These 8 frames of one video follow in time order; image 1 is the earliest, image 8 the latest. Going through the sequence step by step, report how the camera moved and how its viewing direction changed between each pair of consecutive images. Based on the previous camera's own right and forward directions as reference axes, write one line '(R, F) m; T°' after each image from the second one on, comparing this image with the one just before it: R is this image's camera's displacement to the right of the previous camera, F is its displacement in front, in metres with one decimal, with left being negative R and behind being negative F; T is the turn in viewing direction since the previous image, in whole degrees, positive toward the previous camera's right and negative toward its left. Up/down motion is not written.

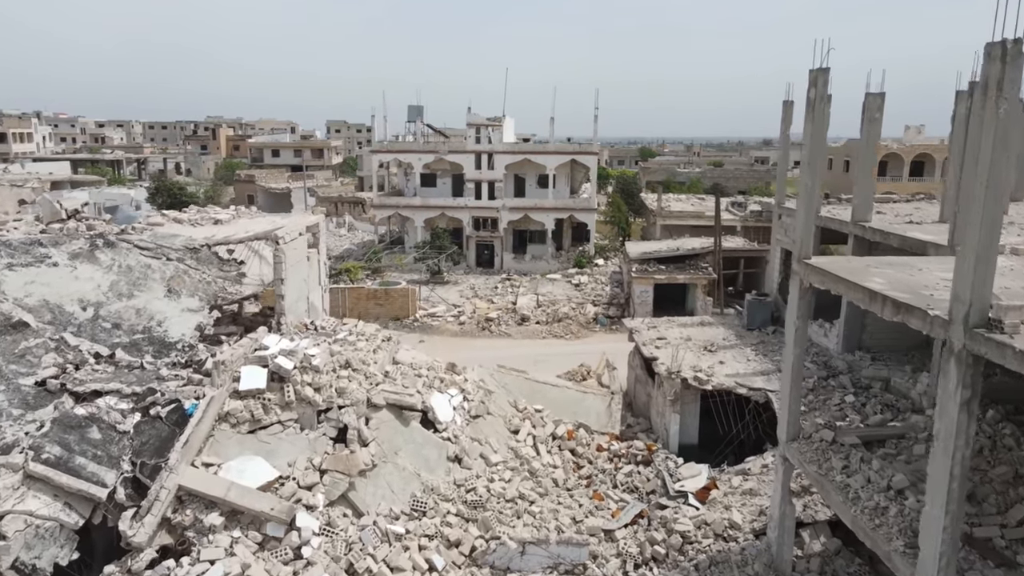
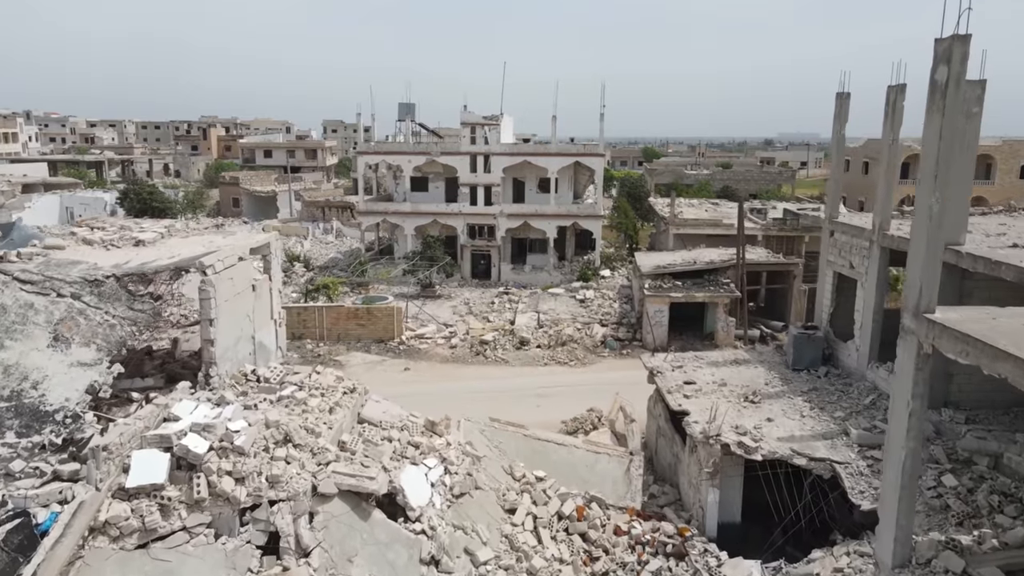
(+0.1, +3.0) m; 0°
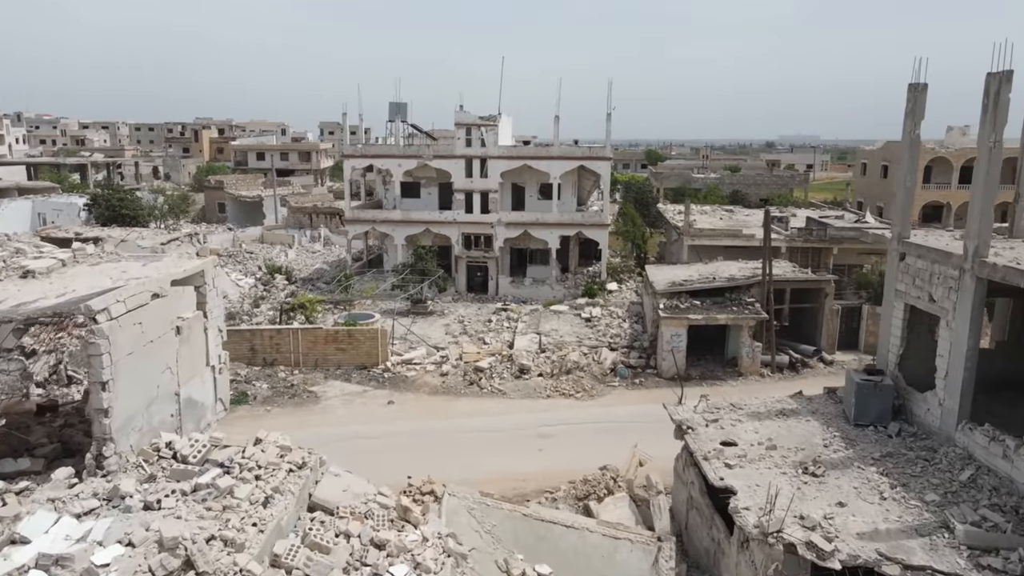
(0.0, +2.7) m; 0°
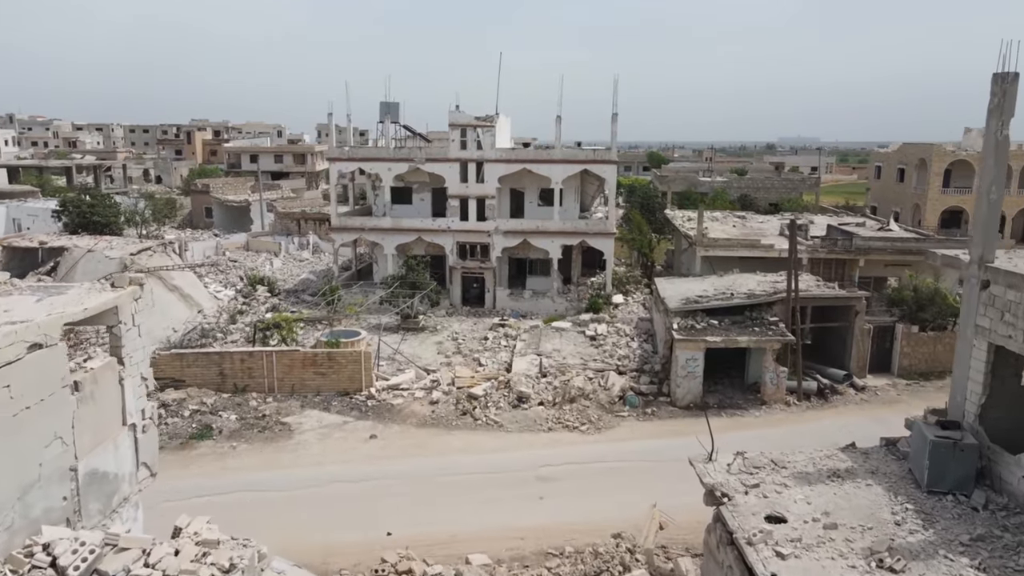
(+0.1, +2.1) m; 0°
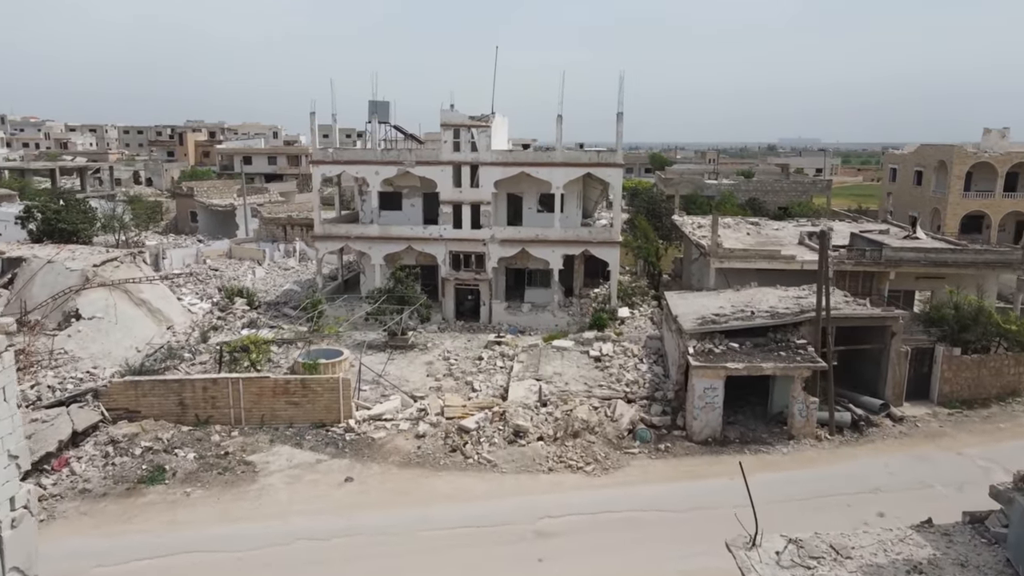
(+0.1, +2.2) m; 0°
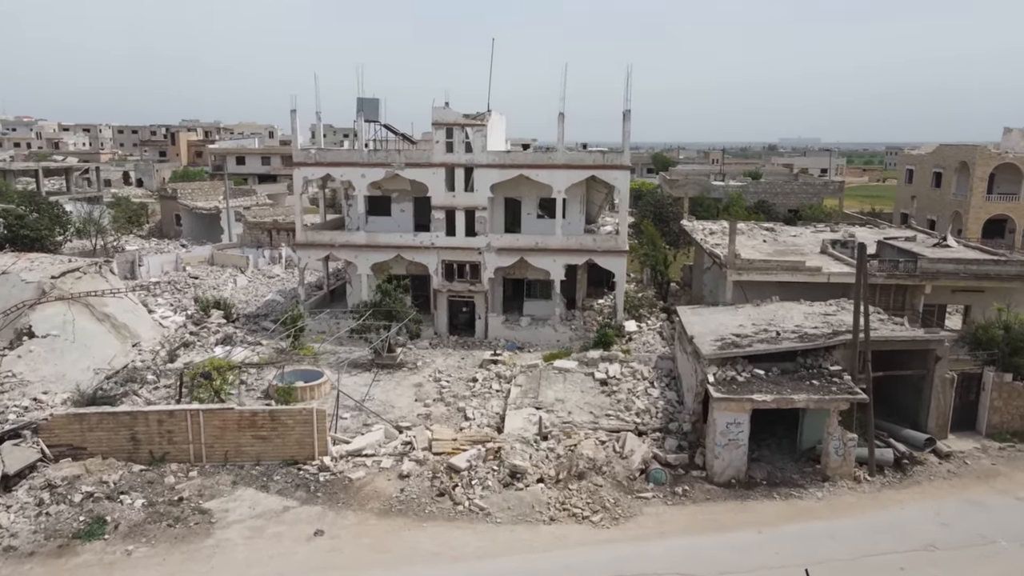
(+0.1, +2.1) m; 0°
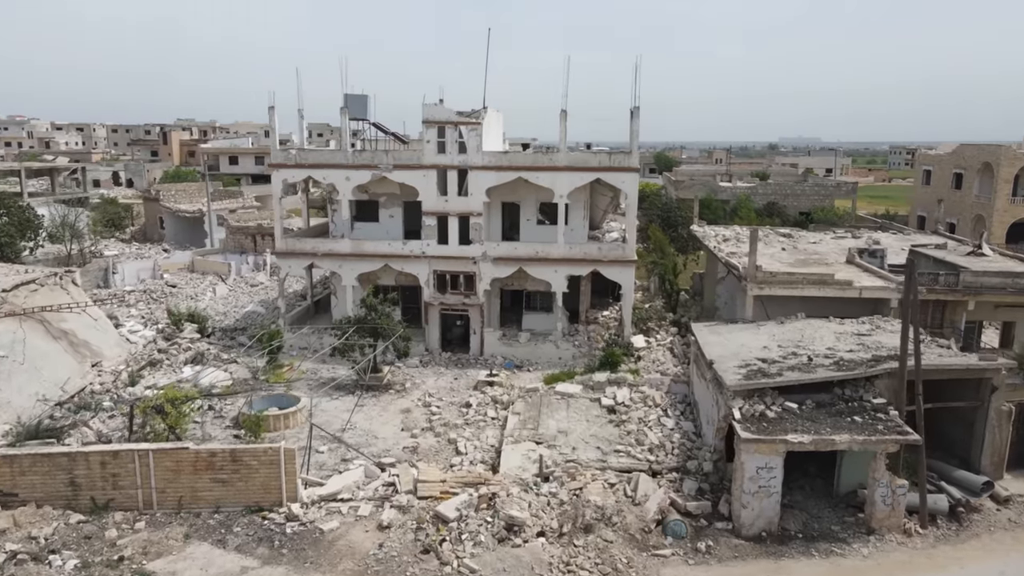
(+0.1, +2.0) m; 0°
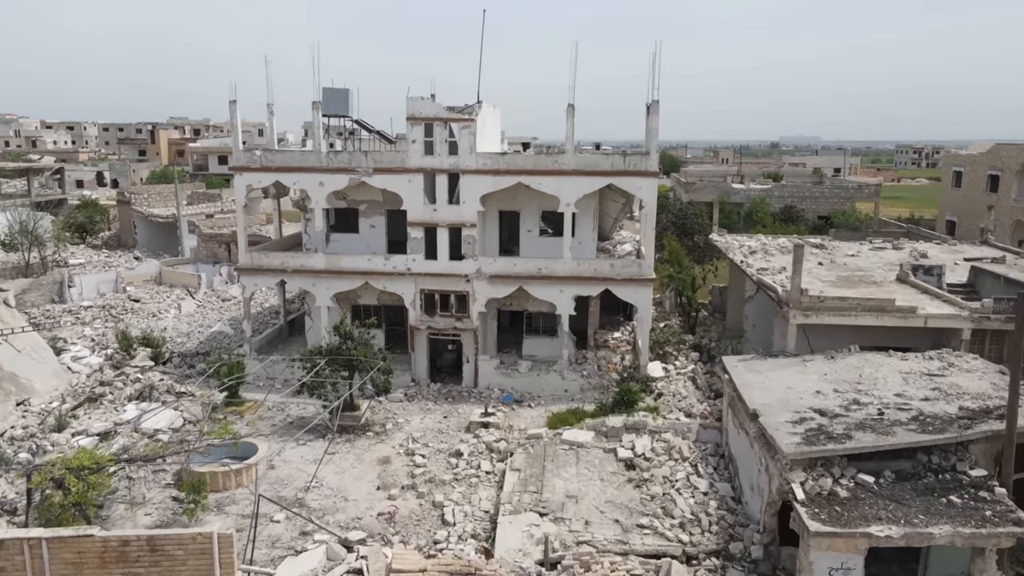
(0.0, +3.0) m; 0°
